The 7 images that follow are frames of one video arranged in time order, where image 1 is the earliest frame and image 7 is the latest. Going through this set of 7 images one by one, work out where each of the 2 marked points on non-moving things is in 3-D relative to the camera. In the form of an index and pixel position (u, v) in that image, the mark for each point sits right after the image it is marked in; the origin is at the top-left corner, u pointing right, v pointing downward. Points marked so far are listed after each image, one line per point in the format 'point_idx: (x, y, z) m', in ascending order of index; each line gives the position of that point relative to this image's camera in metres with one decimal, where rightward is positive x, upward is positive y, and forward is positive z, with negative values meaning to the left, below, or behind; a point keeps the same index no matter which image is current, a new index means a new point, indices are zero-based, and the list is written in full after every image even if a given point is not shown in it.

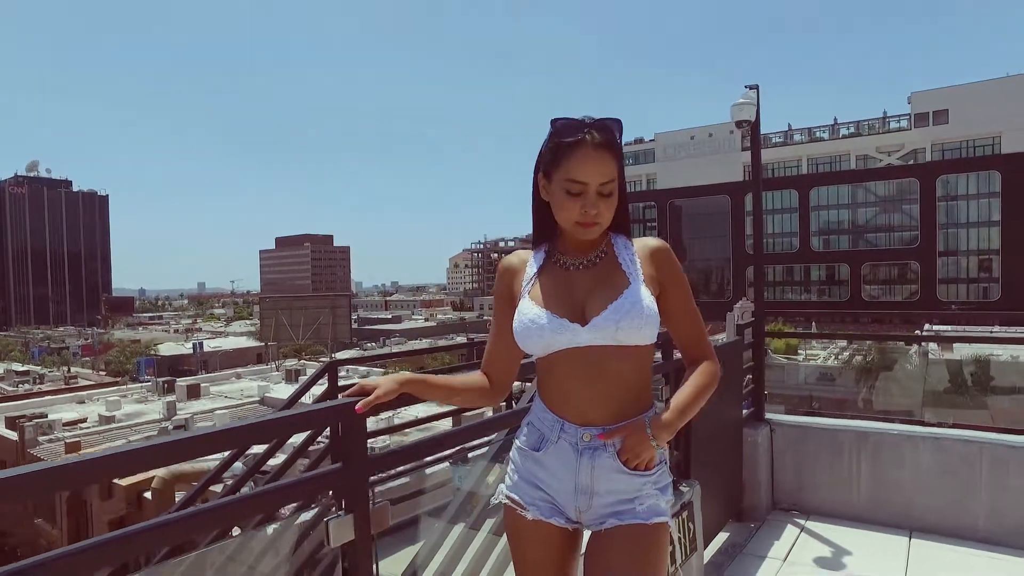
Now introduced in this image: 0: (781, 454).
0: (+1.6, -1.0, +4.1) m
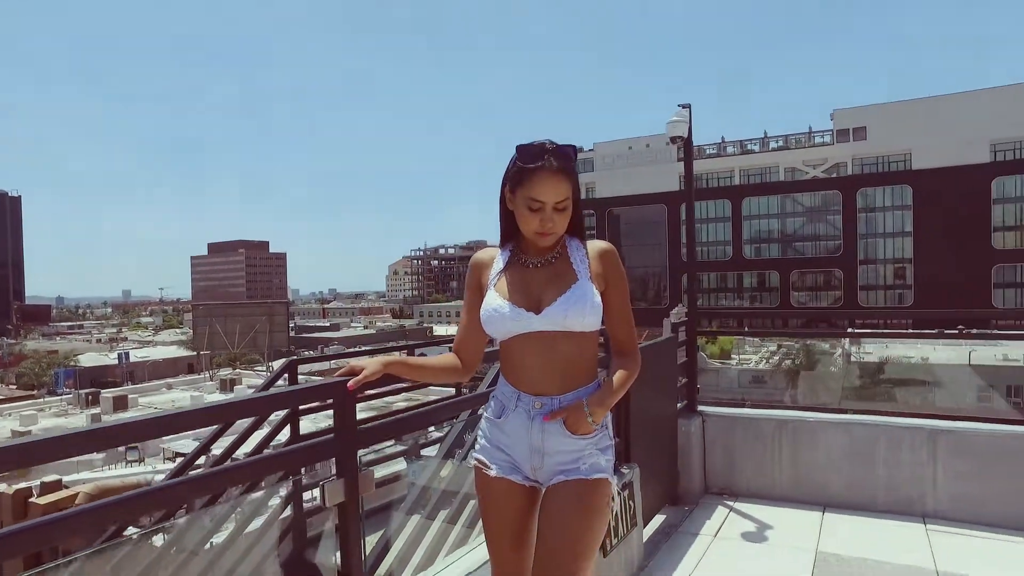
0: (+1.3, -1.0, +4.5) m
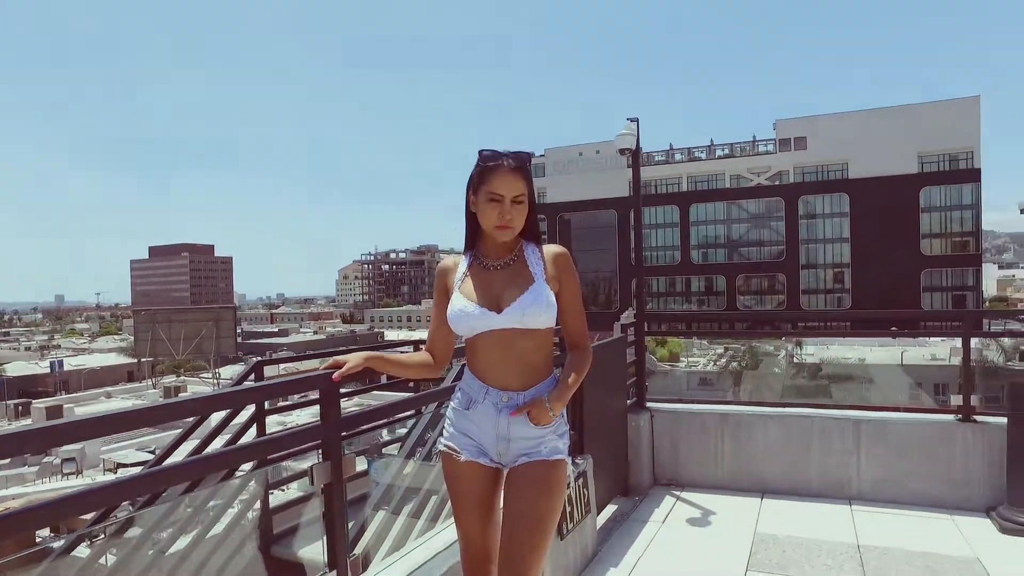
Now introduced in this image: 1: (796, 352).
0: (+1.0, -1.1, +4.8) m
1: (+2.0, -0.5, +4.7) m
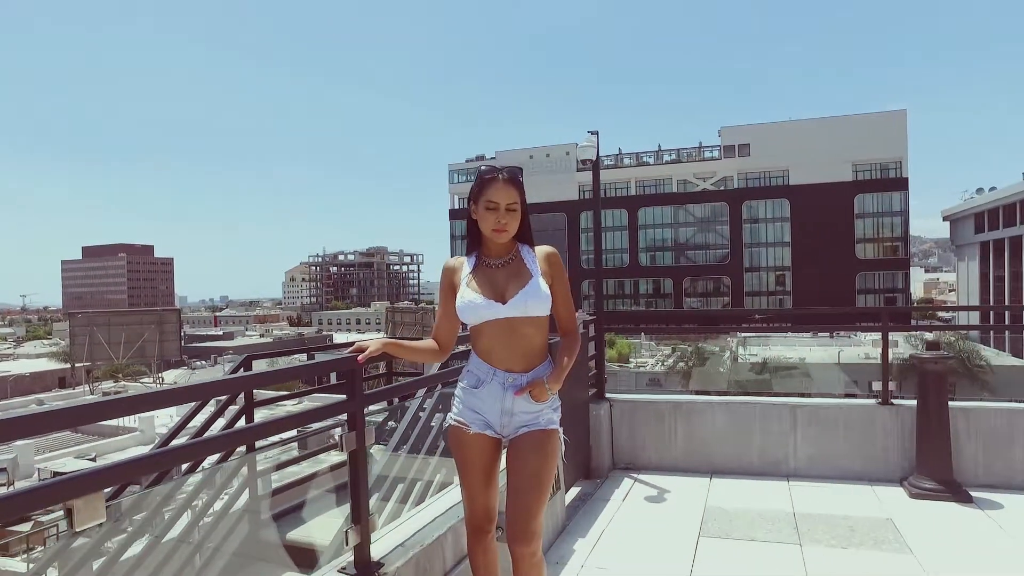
0: (+0.8, -1.1, +5.2) m
1: (+1.8, -0.5, +5.2) m
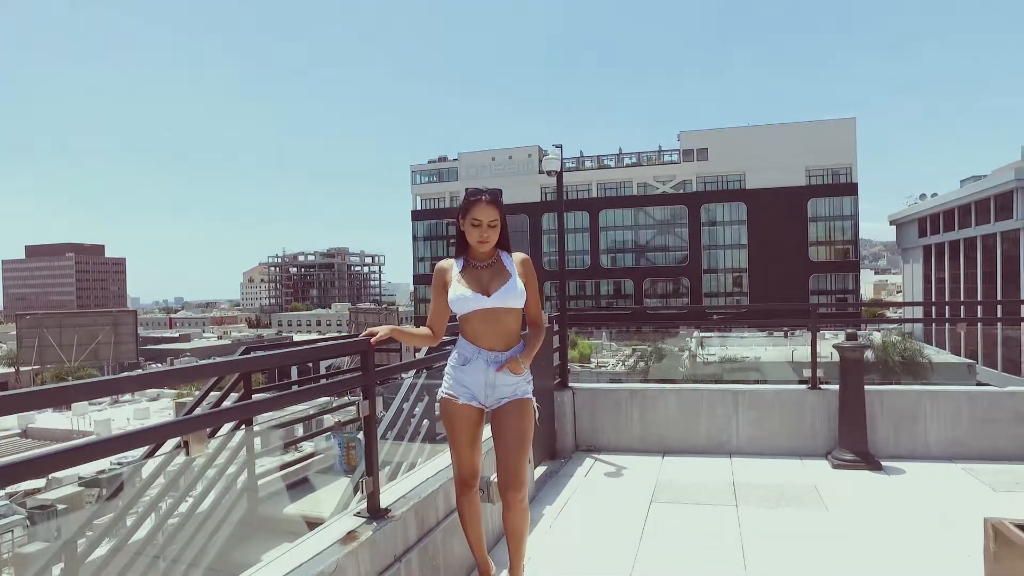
0: (+0.6, -1.0, +5.7) m
1: (+1.6, -0.5, +5.8) m
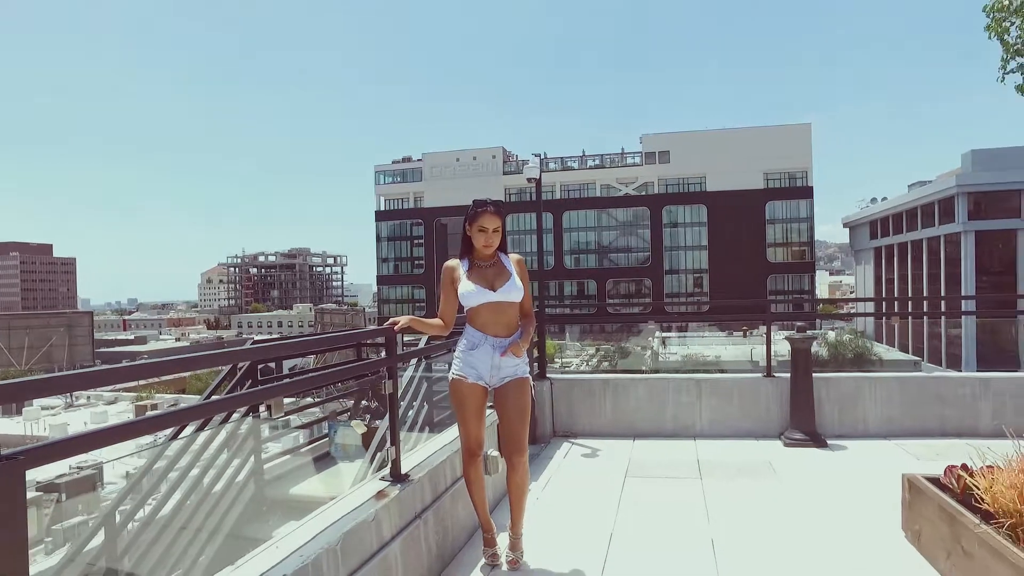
0: (+0.4, -1.0, +6.2) m
1: (+1.4, -0.5, +6.4) m
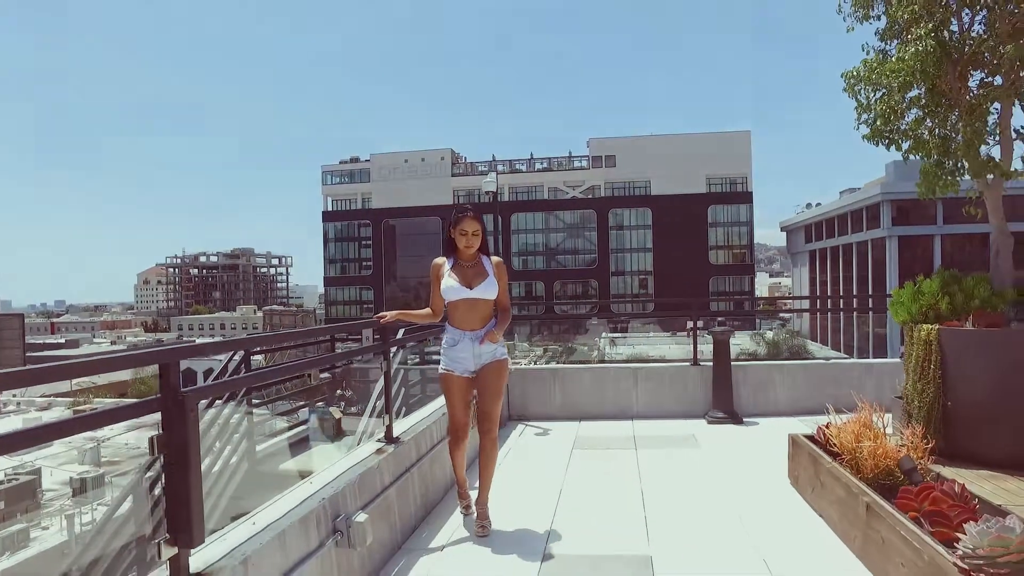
0: (0.0, -1.0, +7.0) m
1: (+1.0, -0.5, +7.2) m
